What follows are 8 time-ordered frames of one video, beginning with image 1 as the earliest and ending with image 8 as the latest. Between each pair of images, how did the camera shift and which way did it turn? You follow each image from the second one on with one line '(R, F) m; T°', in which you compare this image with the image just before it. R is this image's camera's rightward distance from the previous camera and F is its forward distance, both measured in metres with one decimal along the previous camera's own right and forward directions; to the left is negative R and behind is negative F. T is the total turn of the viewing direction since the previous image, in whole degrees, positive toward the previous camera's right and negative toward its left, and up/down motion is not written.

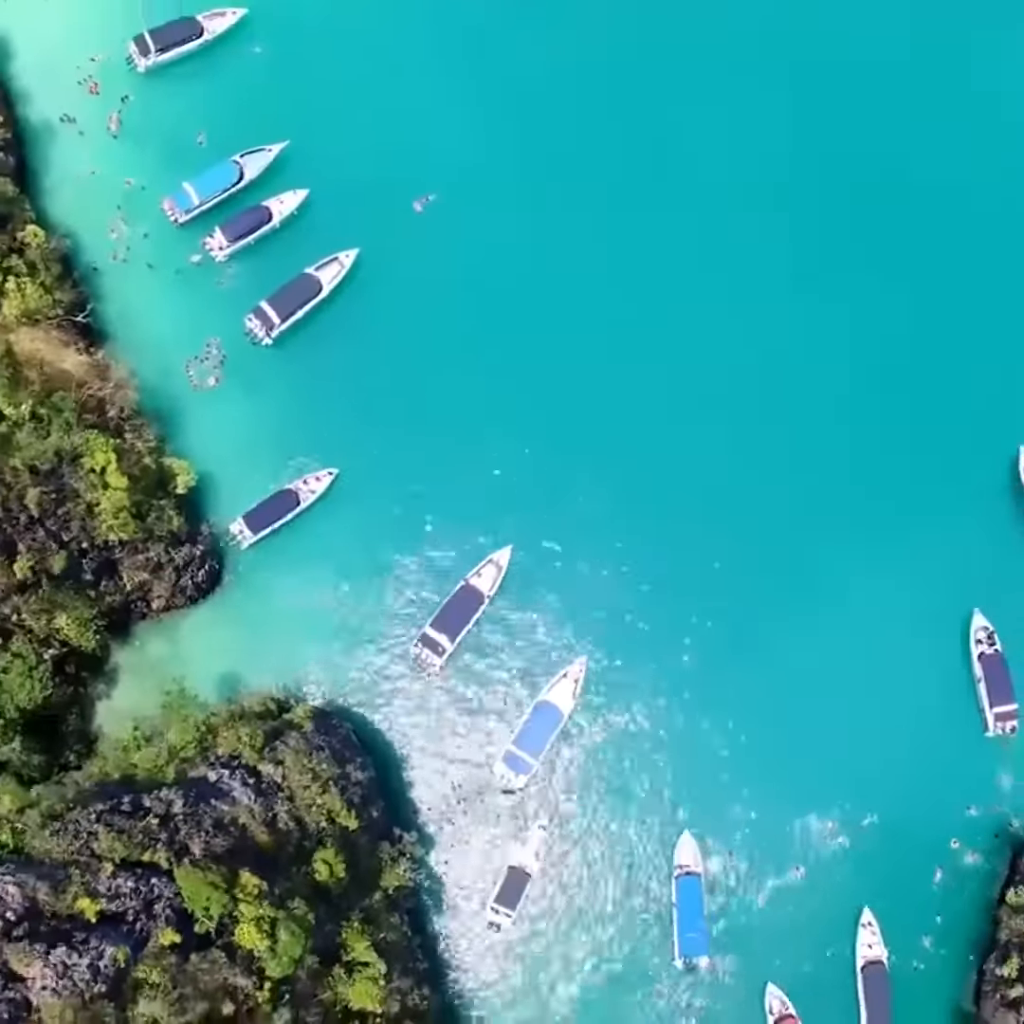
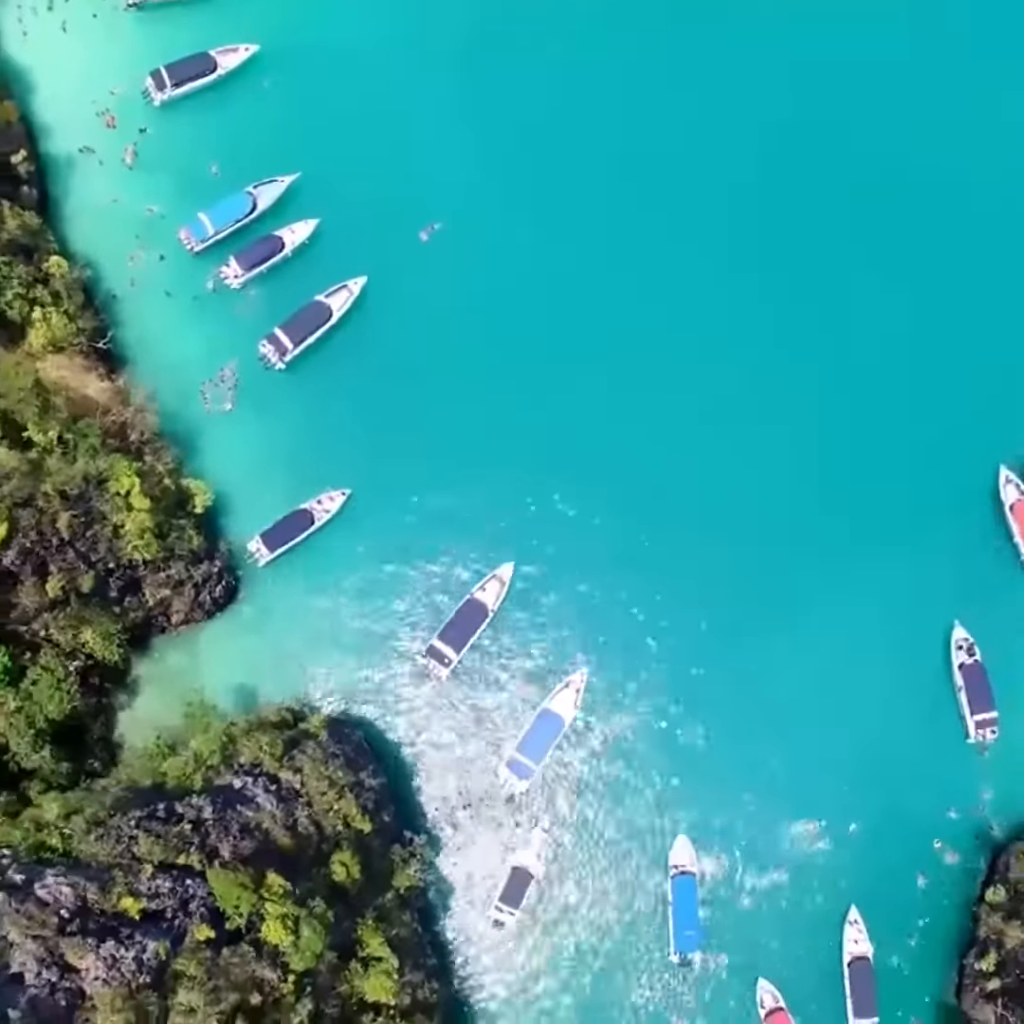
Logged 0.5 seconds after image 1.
(-0.1, -1.3) m; 0°
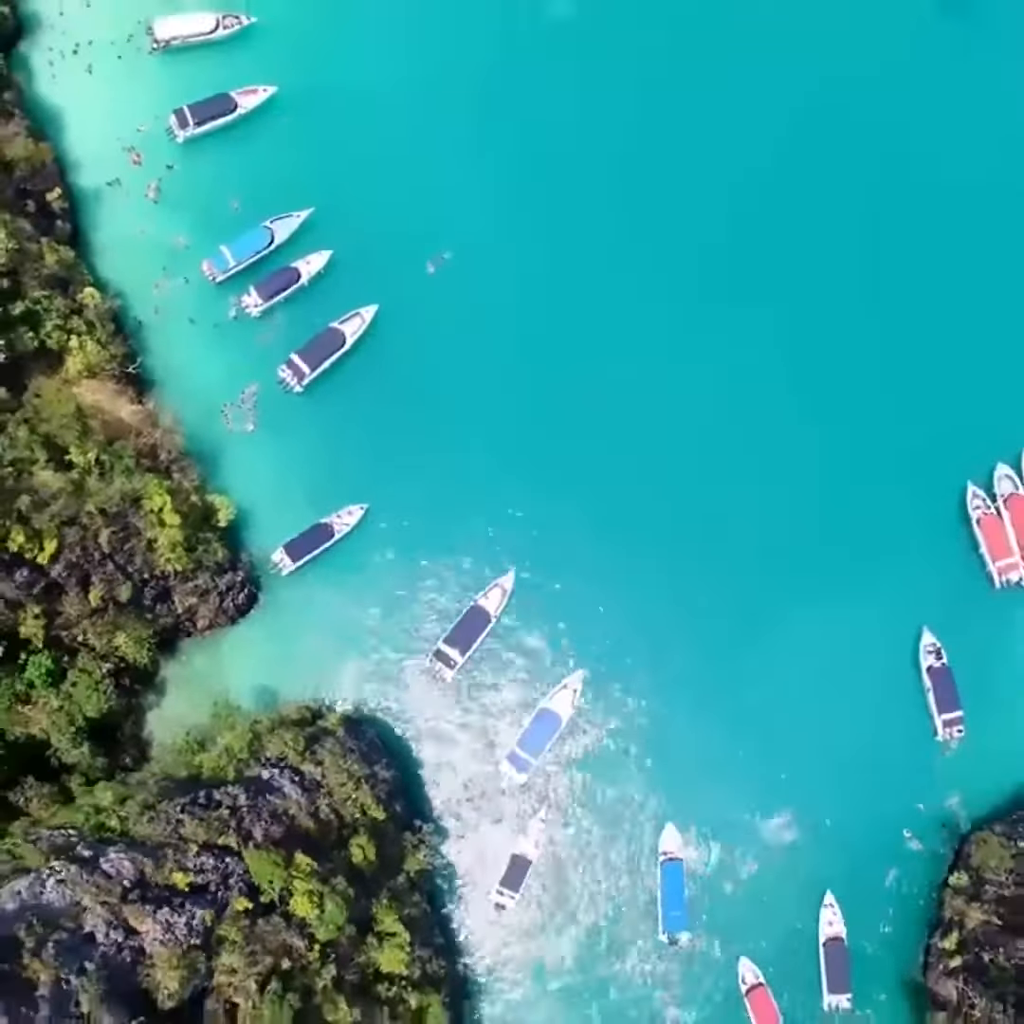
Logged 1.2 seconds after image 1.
(0.0, -2.2) m; 0°
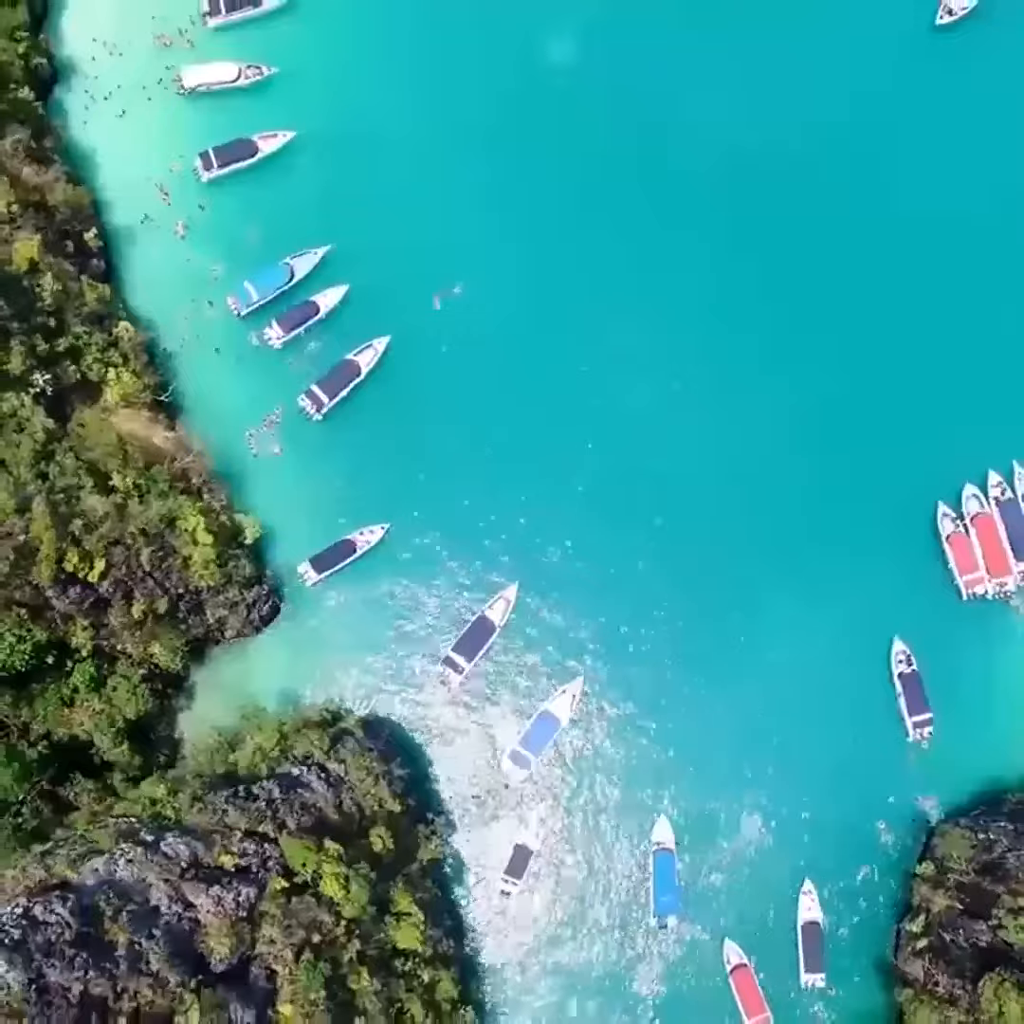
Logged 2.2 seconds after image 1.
(-0.1, -2.5) m; 0°
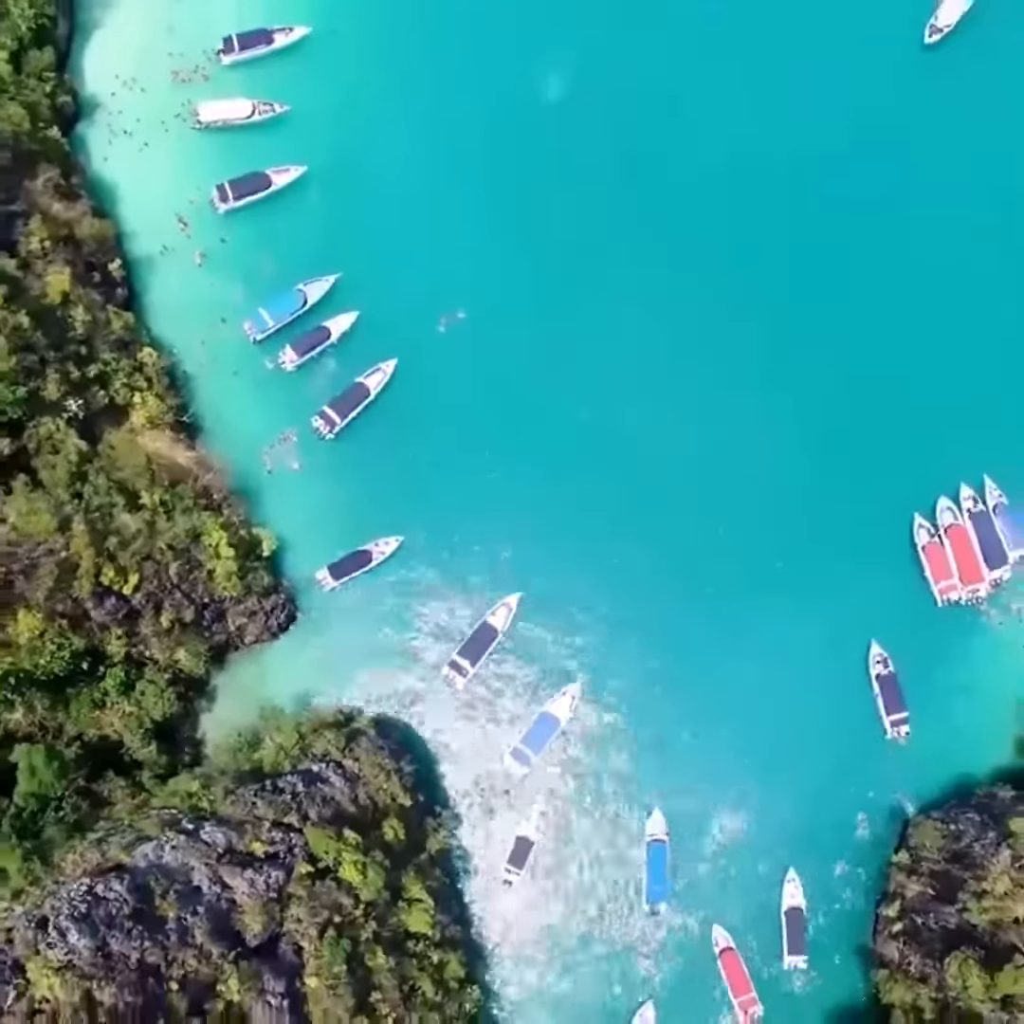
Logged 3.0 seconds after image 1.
(0.0, -2.1) m; 0°
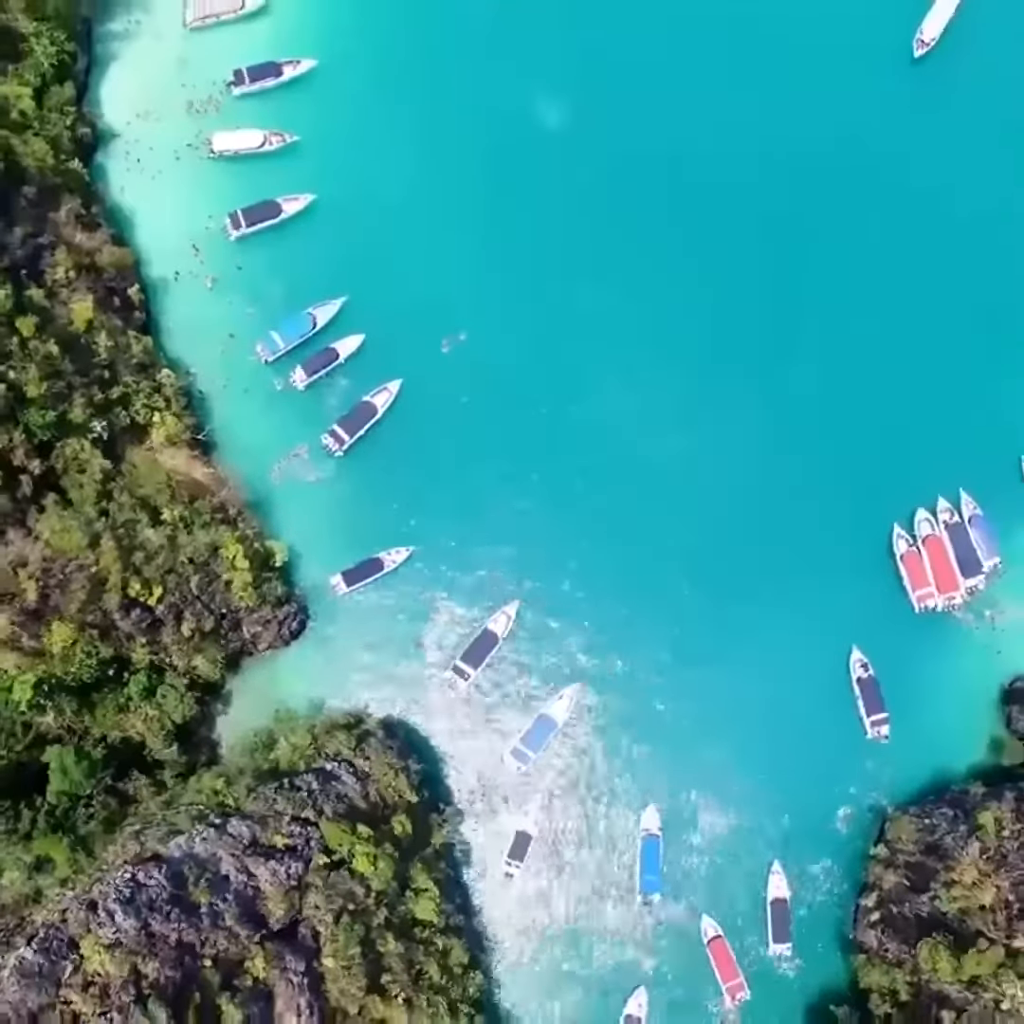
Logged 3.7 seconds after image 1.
(0.0, -1.9) m; 0°
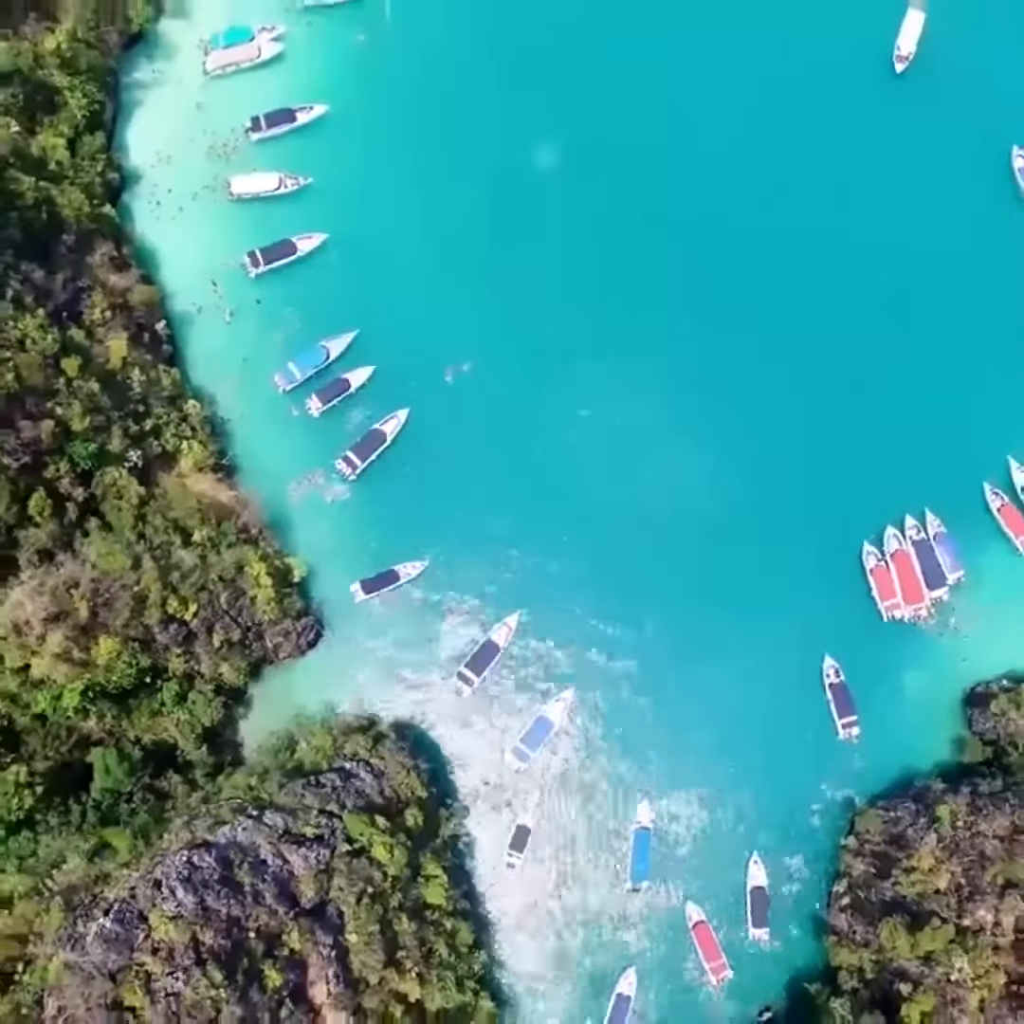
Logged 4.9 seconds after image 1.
(-0.1, -3.1) m; 0°
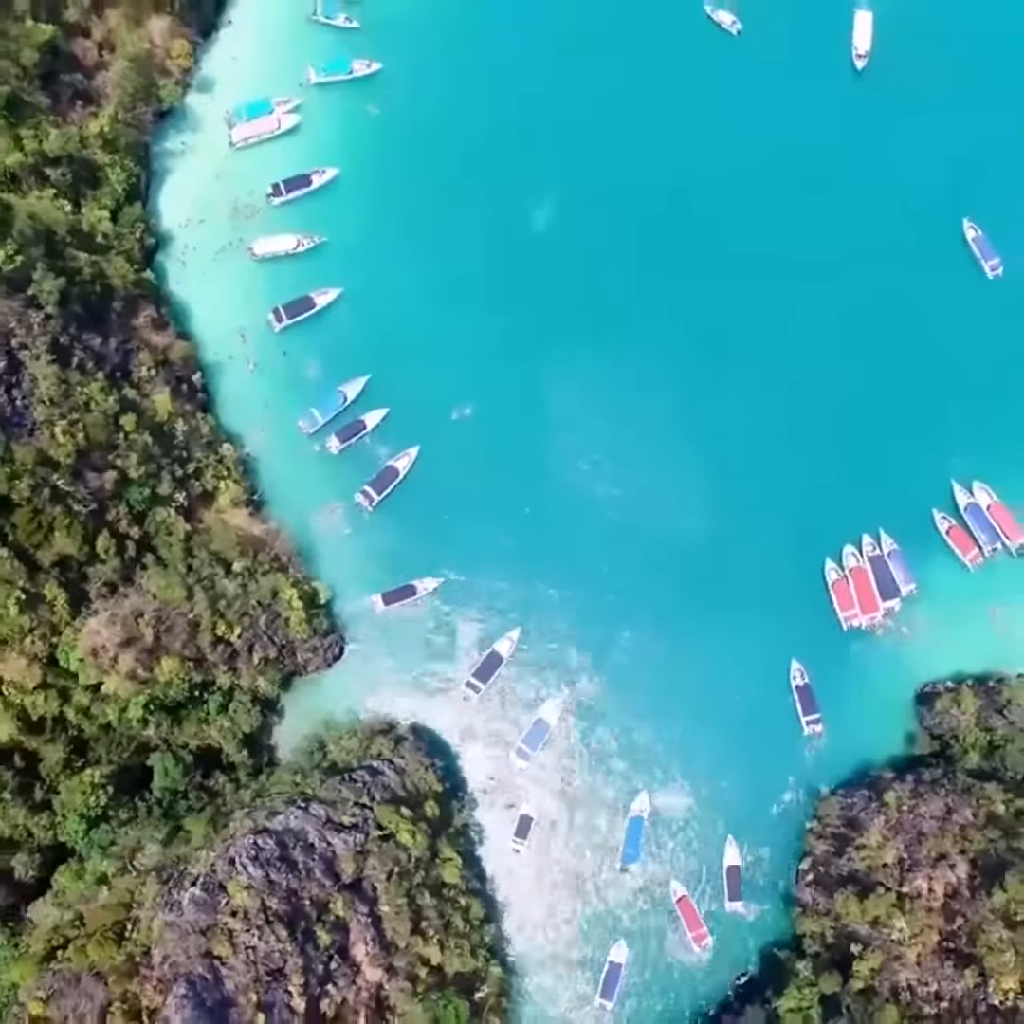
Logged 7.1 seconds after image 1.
(-0.1, -5.1) m; 0°
